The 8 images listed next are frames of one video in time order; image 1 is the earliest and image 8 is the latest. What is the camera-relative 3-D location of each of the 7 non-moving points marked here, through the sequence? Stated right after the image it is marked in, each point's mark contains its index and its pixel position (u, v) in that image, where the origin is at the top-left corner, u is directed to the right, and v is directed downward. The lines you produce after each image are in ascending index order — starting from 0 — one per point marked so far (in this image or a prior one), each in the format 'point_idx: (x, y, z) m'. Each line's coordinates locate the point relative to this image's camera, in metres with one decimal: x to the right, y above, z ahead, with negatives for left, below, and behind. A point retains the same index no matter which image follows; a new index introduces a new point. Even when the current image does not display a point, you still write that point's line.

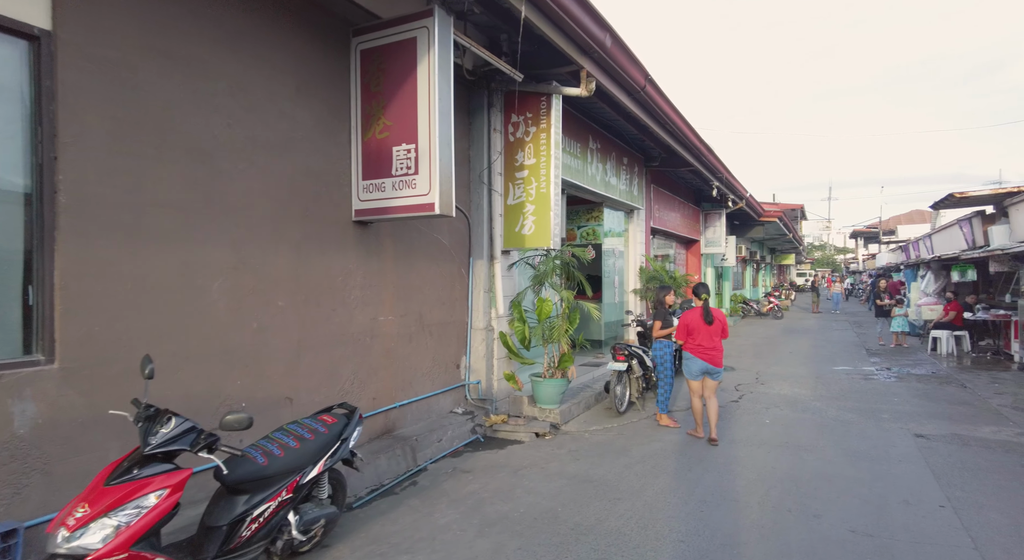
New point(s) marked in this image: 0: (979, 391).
0: (+6.7, -1.6, +8.1) m
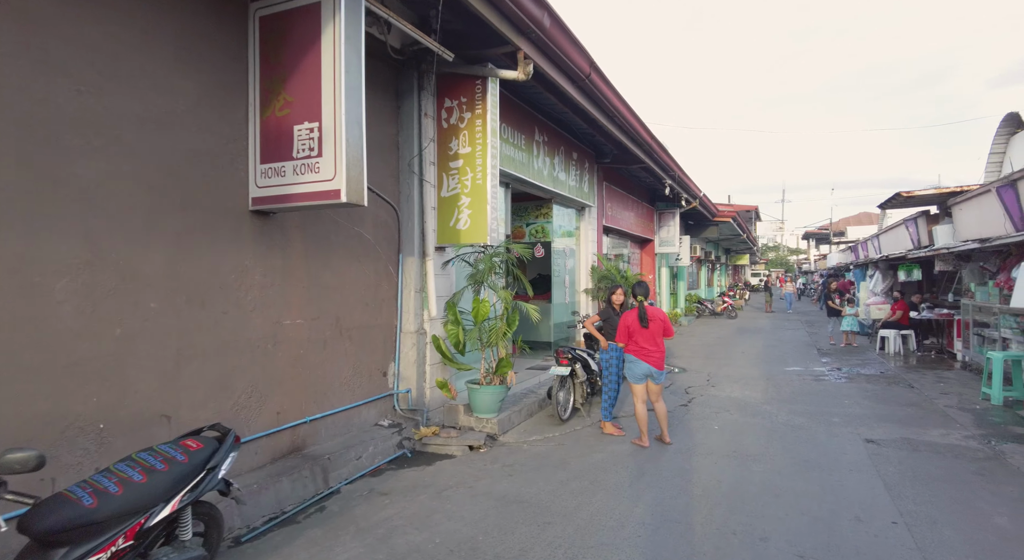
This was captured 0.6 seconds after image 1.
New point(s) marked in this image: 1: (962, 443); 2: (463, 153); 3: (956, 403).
0: (+5.8, -1.6, +8.0) m
1: (+4.4, -1.6, +5.6) m
2: (-0.5, +1.3, +5.9) m
3: (+5.7, -1.6, +7.3) m
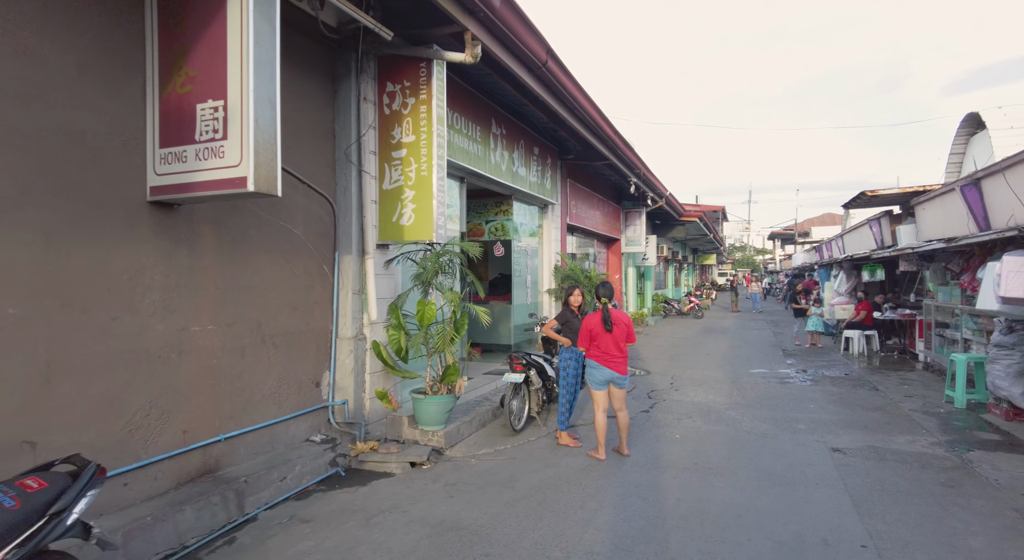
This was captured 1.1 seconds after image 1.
0: (+5.2, -1.6, +7.9) m
1: (+3.9, -1.6, +5.3) m
2: (-1.0, +1.3, +5.4) m
3: (+5.1, -1.6, +7.2) m
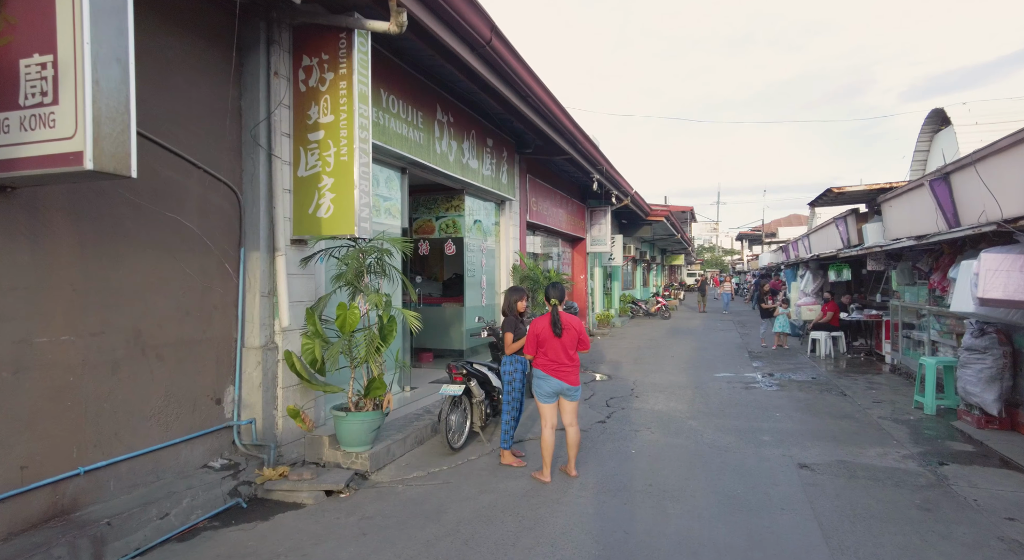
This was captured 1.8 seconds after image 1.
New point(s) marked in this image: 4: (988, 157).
0: (+4.6, -1.6, +7.5) m
1: (+3.4, -1.6, +4.9) m
2: (-1.6, +1.3, +4.7) m
3: (+4.5, -1.6, +6.8) m
4: (+4.7, +1.2, +5.6) m
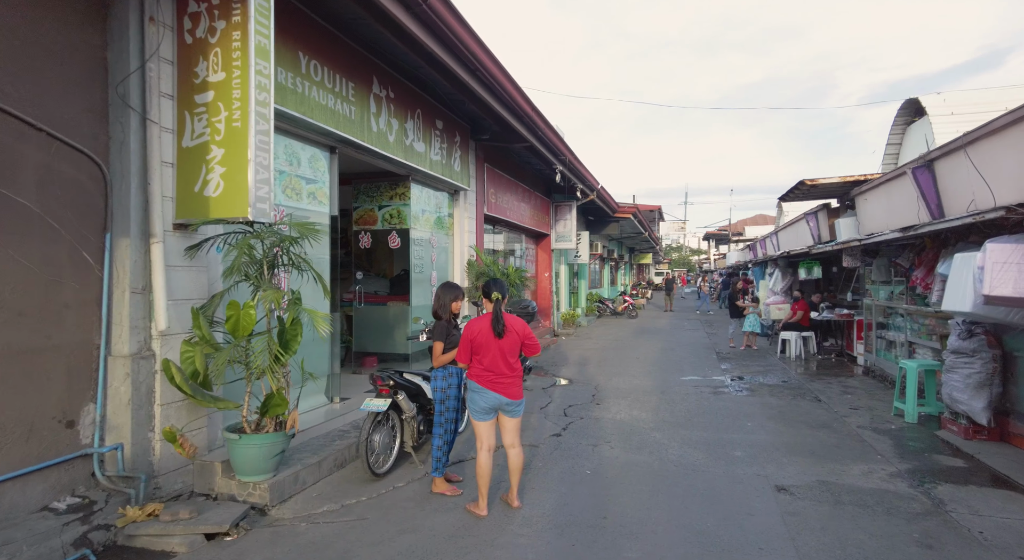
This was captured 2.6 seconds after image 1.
0: (+3.9, -1.5, +6.9) m
1: (+2.9, -1.6, +4.3) m
2: (-2.0, +1.3, +3.9) m
3: (+3.9, -1.5, +6.3) m
4: (+4.1, +1.3, +5.1) m
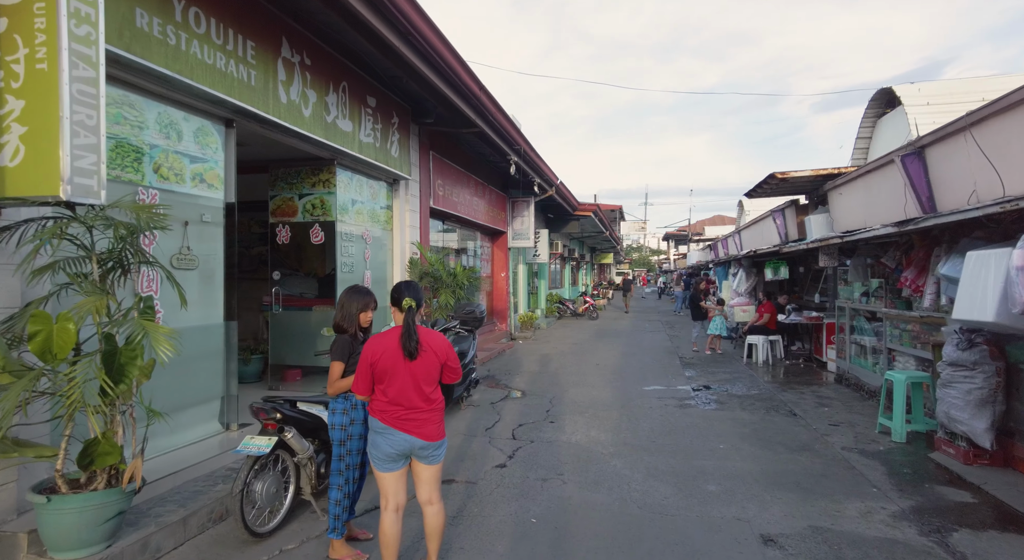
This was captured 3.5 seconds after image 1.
0: (+3.3, -1.5, +6.2) m
1: (+2.4, -1.6, +3.6) m
2: (-2.4, +1.3, +2.8) m
3: (+3.3, -1.6, +5.6) m
4: (+3.6, +1.2, +4.4) m
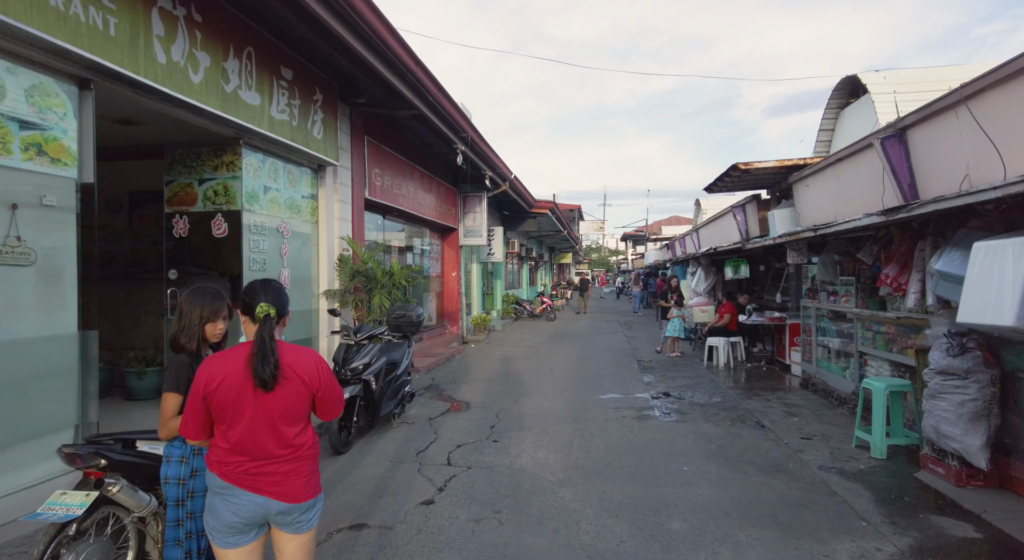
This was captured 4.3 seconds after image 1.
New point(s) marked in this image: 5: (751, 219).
0: (+2.7, -1.5, +5.6) m
1: (+2.0, -1.6, +2.9) m
2: (-2.8, +1.3, +1.8) m
3: (+2.7, -1.5, +5.0) m
4: (+3.1, +1.3, +3.8) m
5: (+4.0, +1.0, +9.6) m
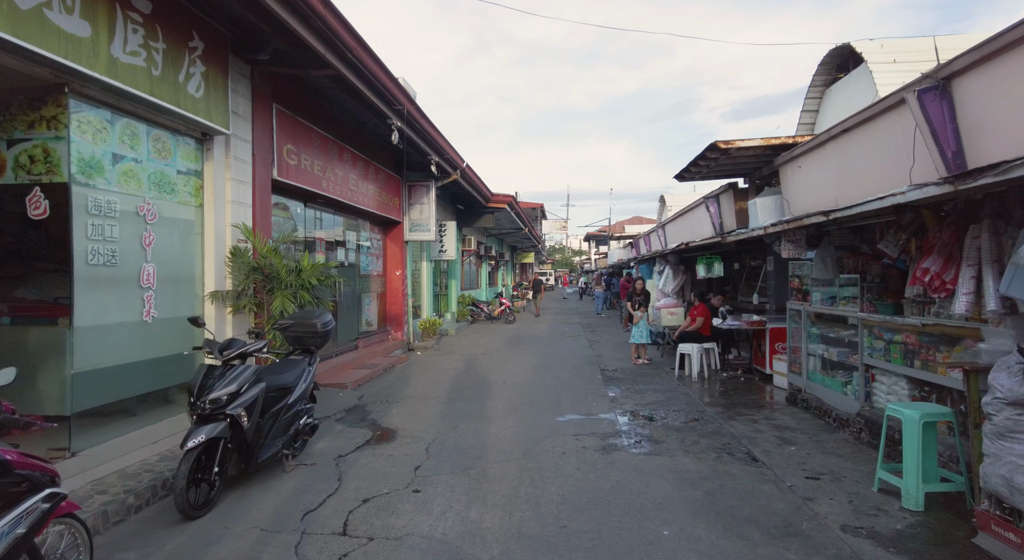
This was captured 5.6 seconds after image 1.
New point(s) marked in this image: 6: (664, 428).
0: (+2.1, -1.5, +4.5) m
1: (+1.6, -1.5, +1.7) m
2: (-3.1, +1.4, +0.3) m
3: (+2.2, -1.5, +3.8) m
4: (+2.7, +1.3, +2.7) m
5: (+3.2, +1.0, +8.5) m
6: (+1.6, -1.5, +5.9) m
